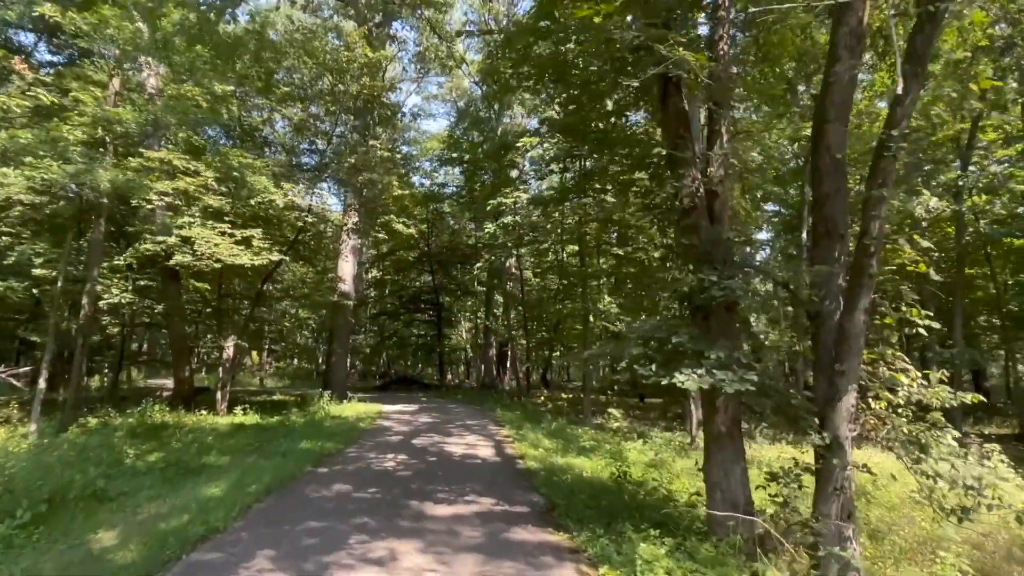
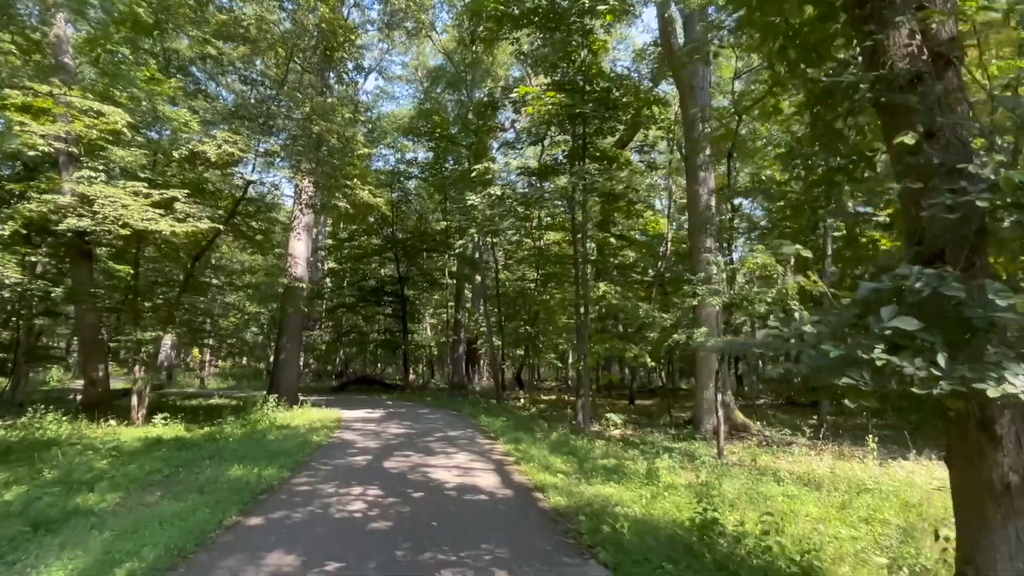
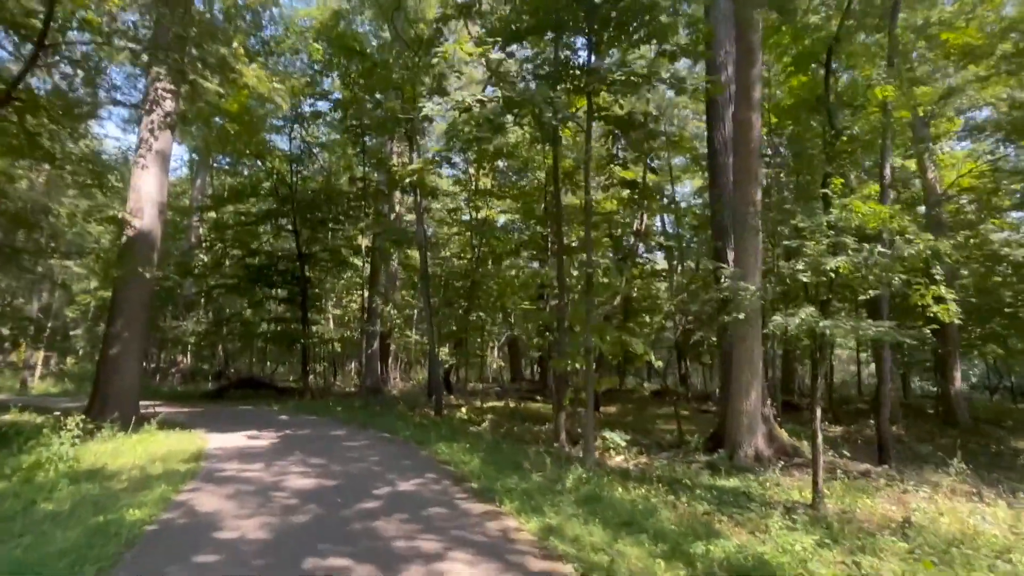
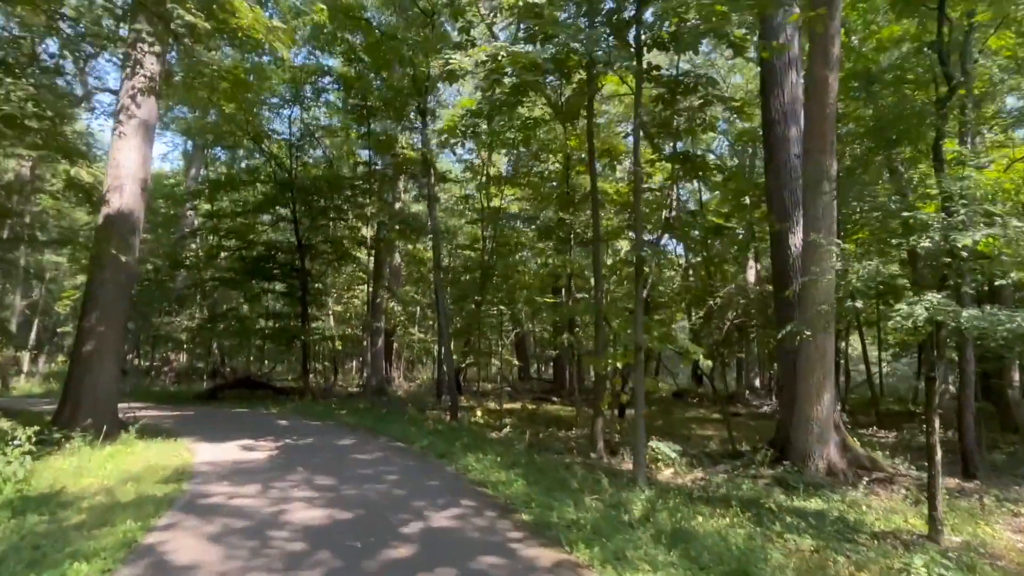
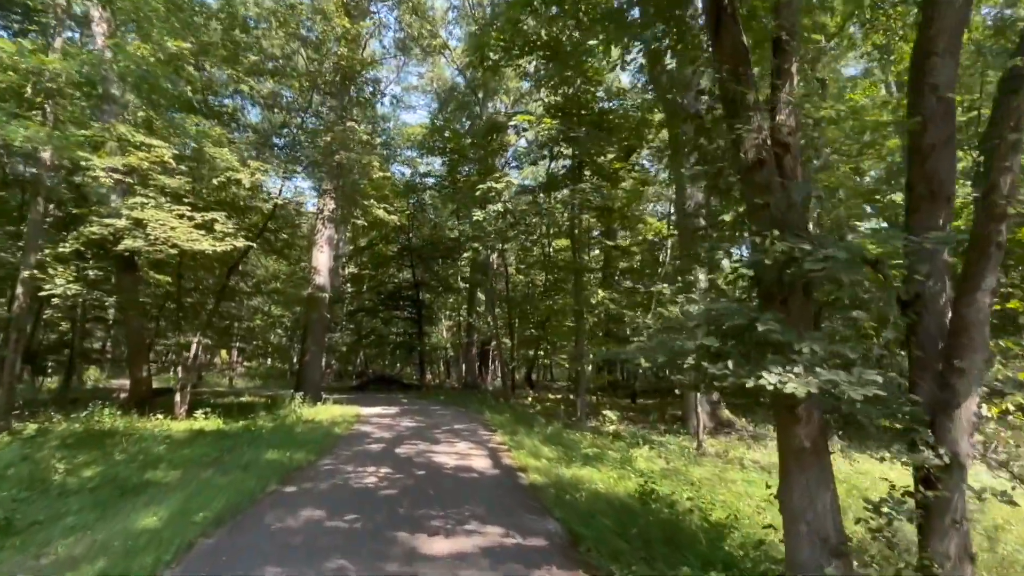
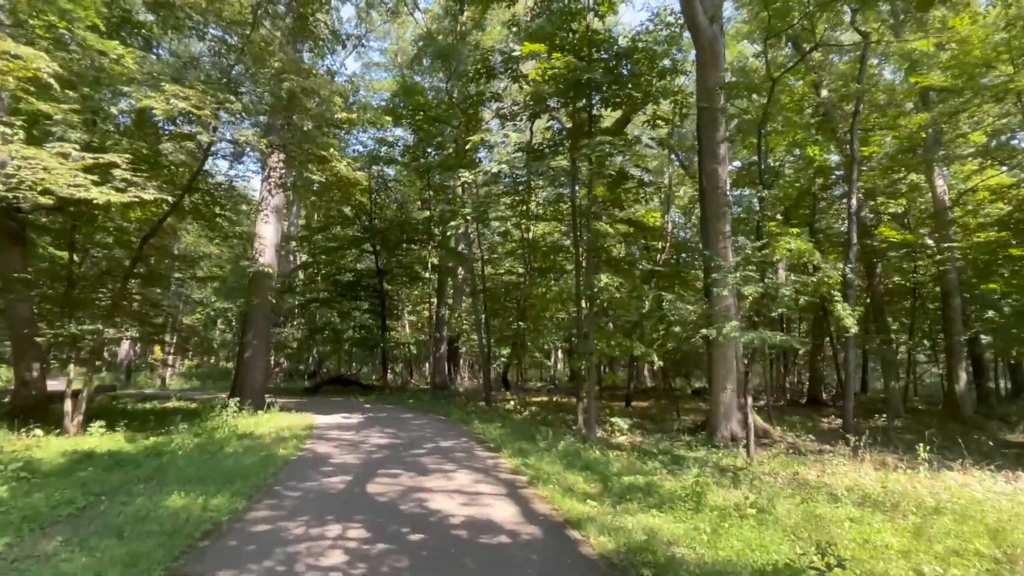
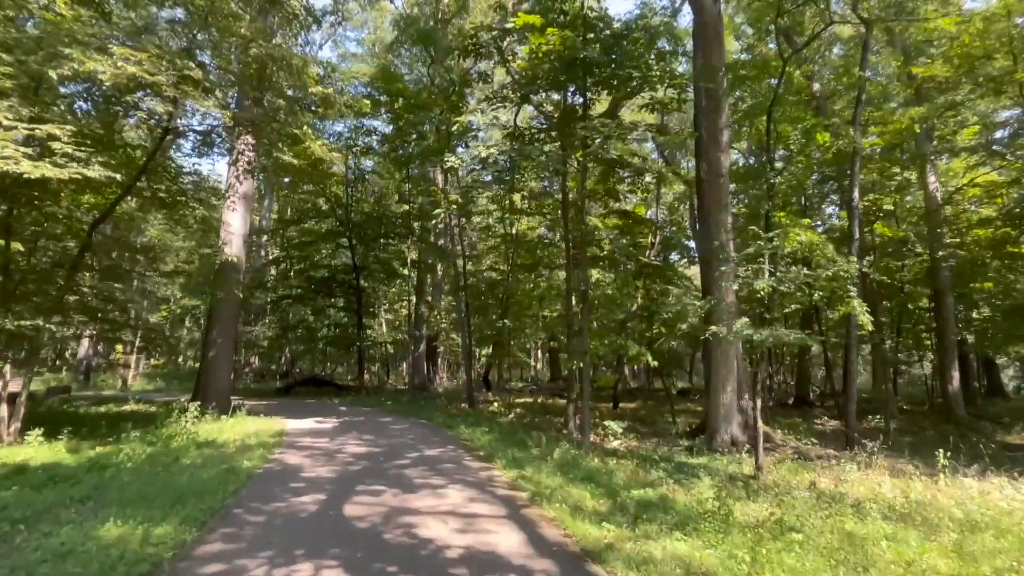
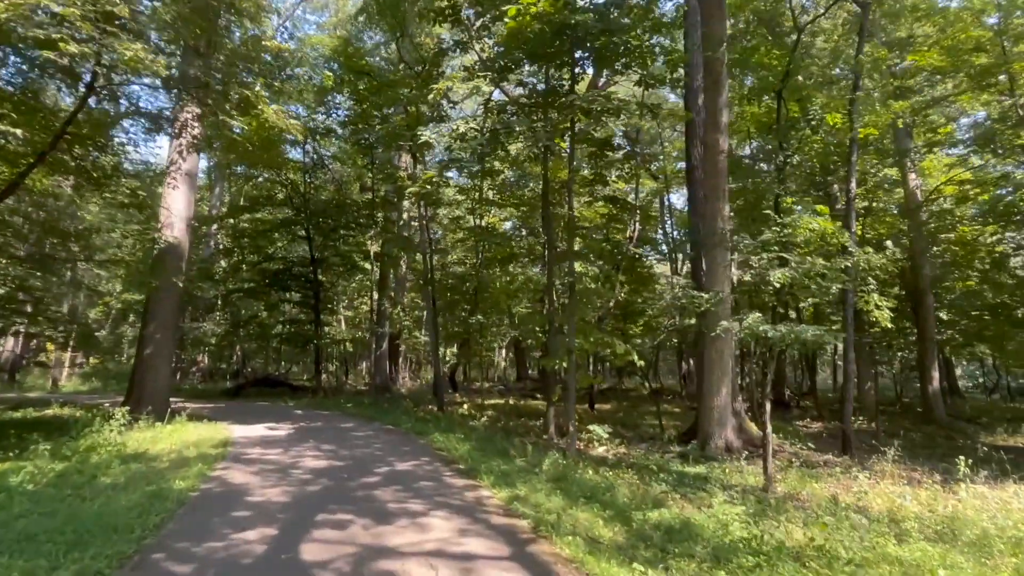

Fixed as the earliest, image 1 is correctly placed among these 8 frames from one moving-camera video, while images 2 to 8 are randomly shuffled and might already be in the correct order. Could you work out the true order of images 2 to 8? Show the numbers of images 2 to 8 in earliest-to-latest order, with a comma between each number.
5, 2, 6, 7, 8, 3, 4
